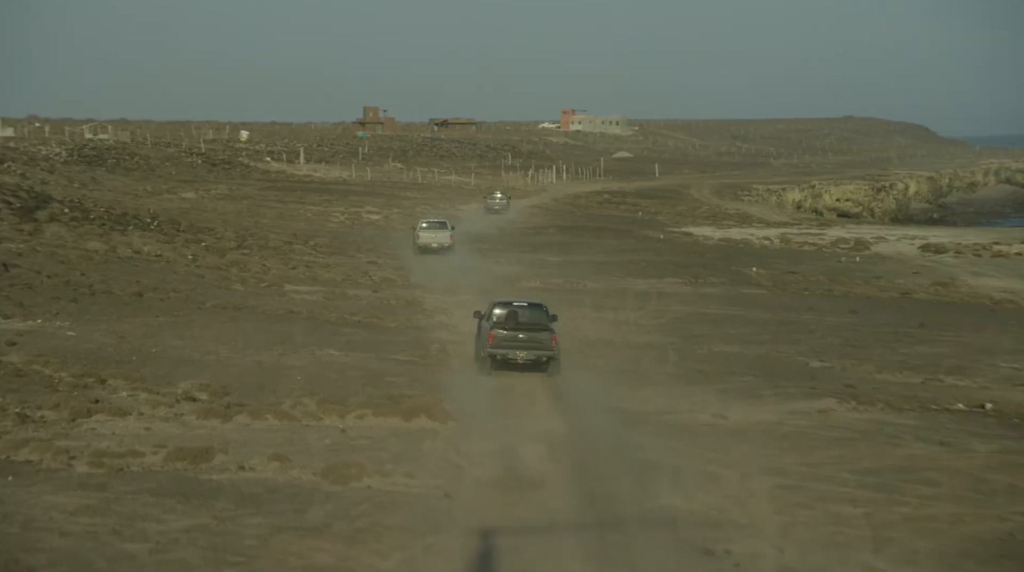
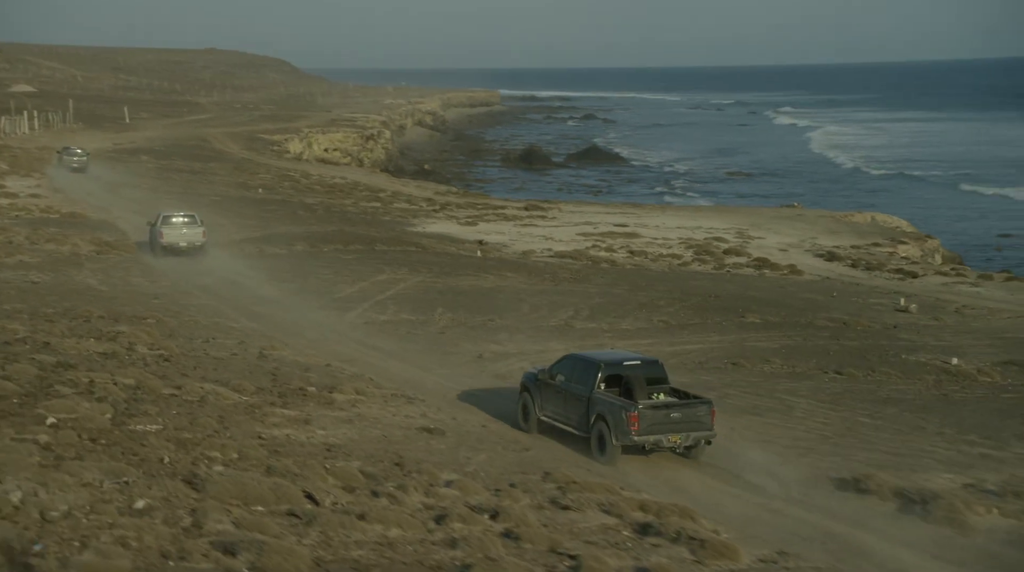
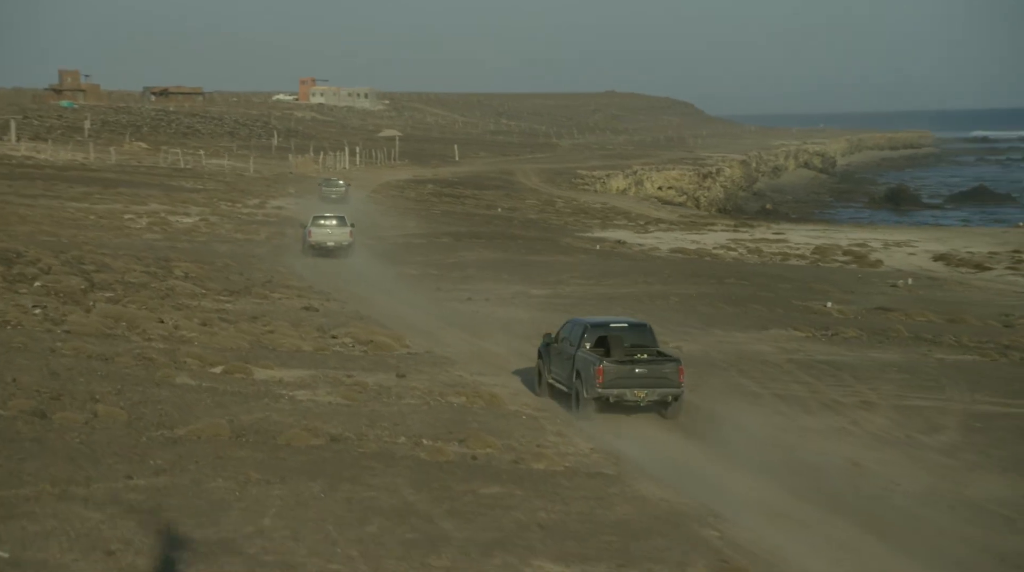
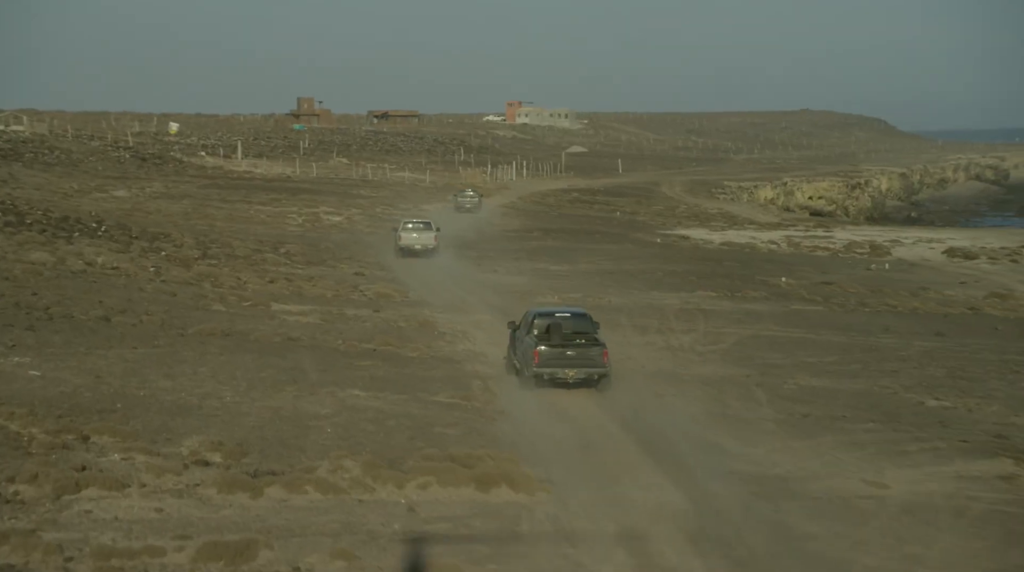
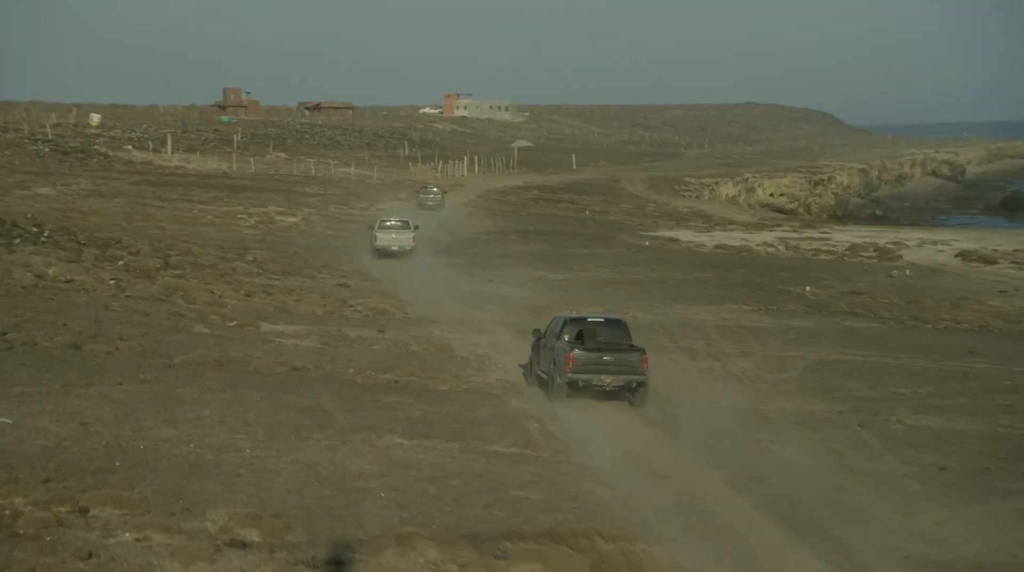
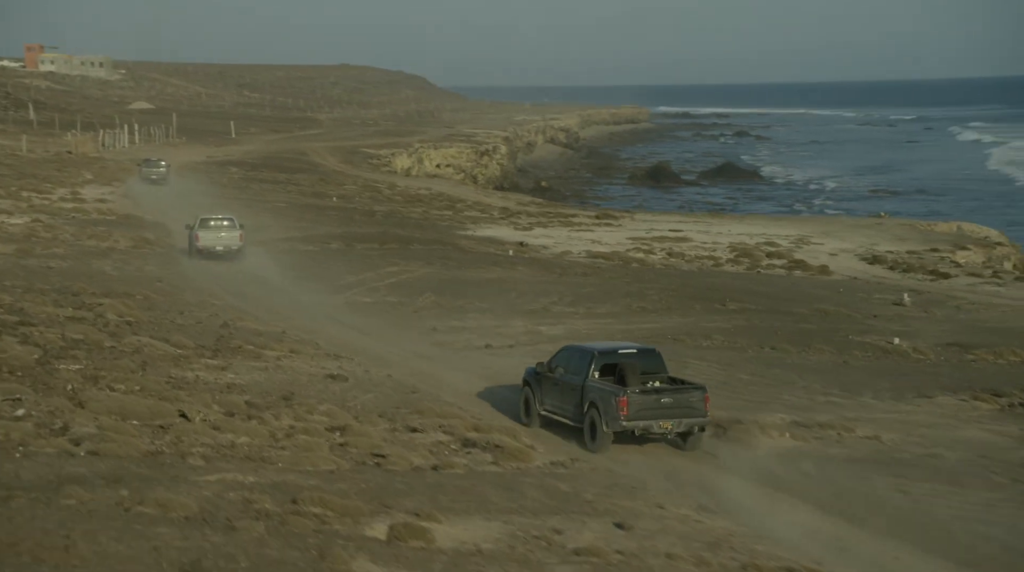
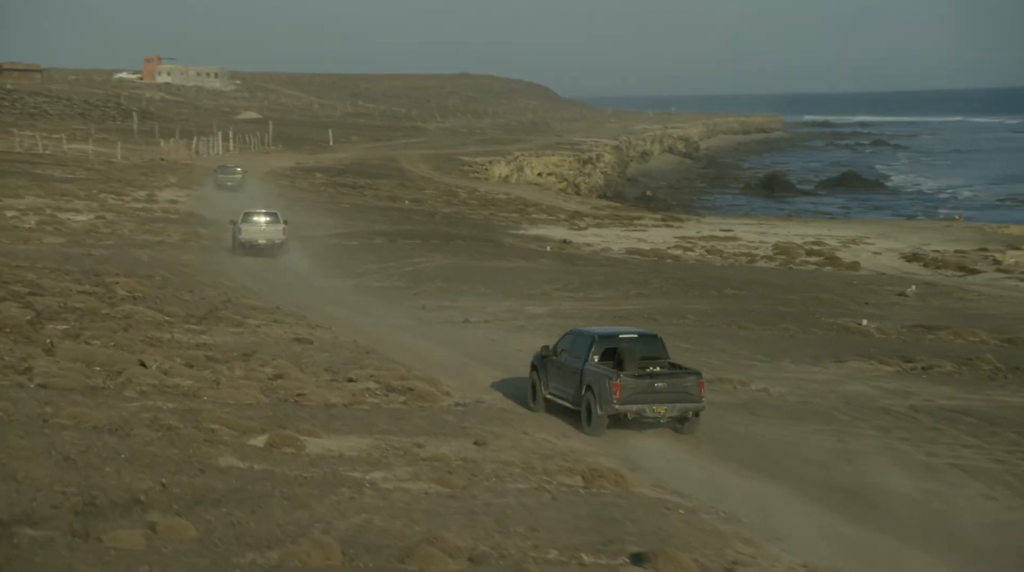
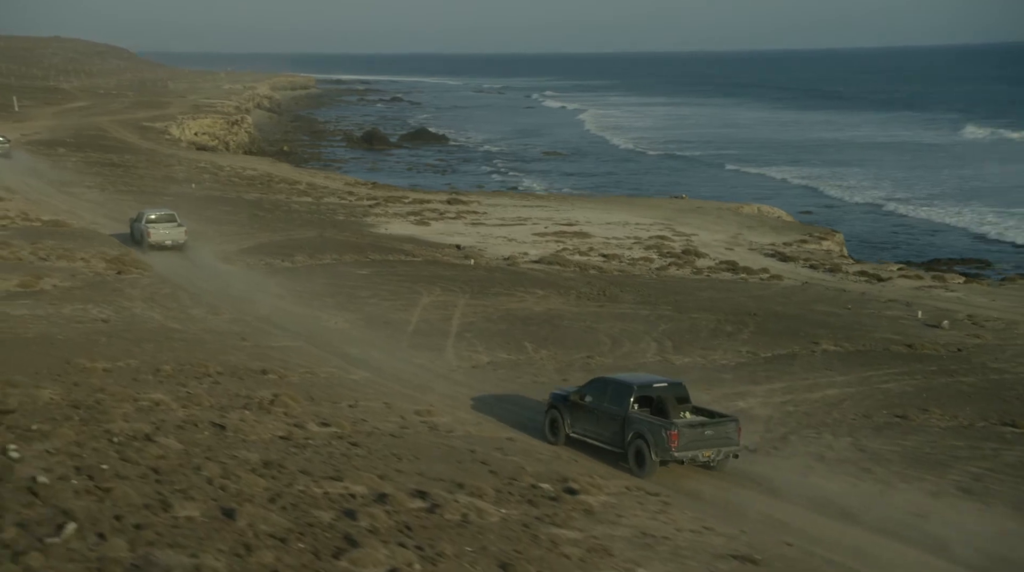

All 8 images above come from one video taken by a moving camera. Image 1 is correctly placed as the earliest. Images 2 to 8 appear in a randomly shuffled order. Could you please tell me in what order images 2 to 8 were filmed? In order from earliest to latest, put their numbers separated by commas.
4, 5, 3, 7, 6, 2, 8
